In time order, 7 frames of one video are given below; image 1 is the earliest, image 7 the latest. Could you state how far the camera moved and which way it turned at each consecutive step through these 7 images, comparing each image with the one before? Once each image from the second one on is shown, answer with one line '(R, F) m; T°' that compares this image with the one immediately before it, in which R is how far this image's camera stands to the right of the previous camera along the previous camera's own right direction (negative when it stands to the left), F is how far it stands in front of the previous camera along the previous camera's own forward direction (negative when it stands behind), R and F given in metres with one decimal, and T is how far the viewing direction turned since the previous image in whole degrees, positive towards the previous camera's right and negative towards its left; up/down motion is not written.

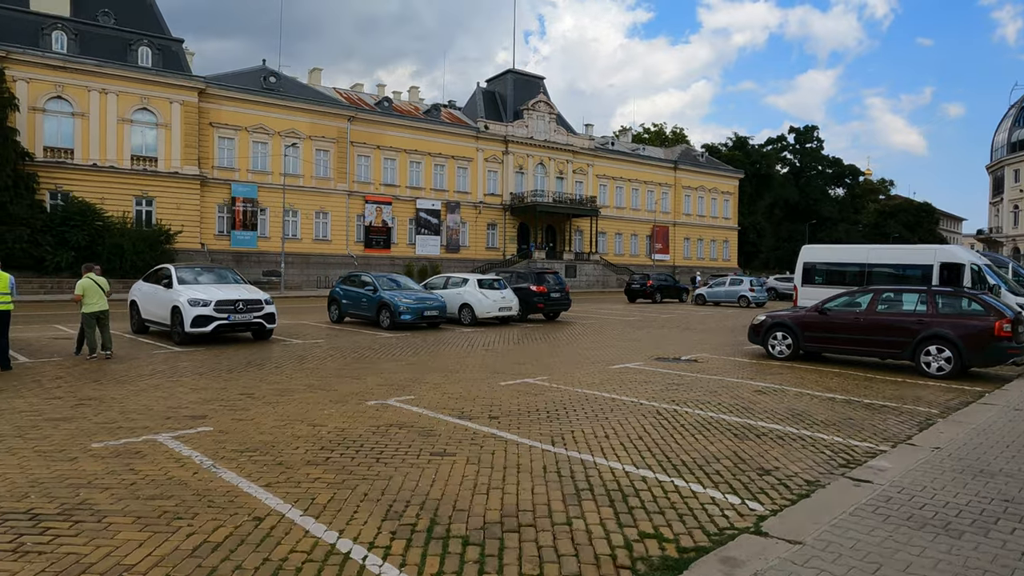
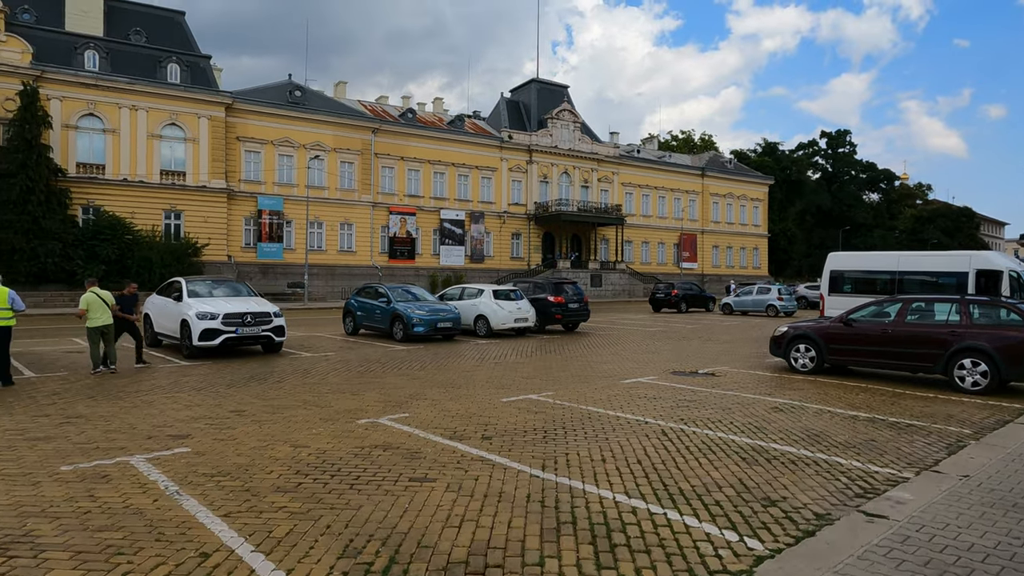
(+0.4, +0.4) m; -3°
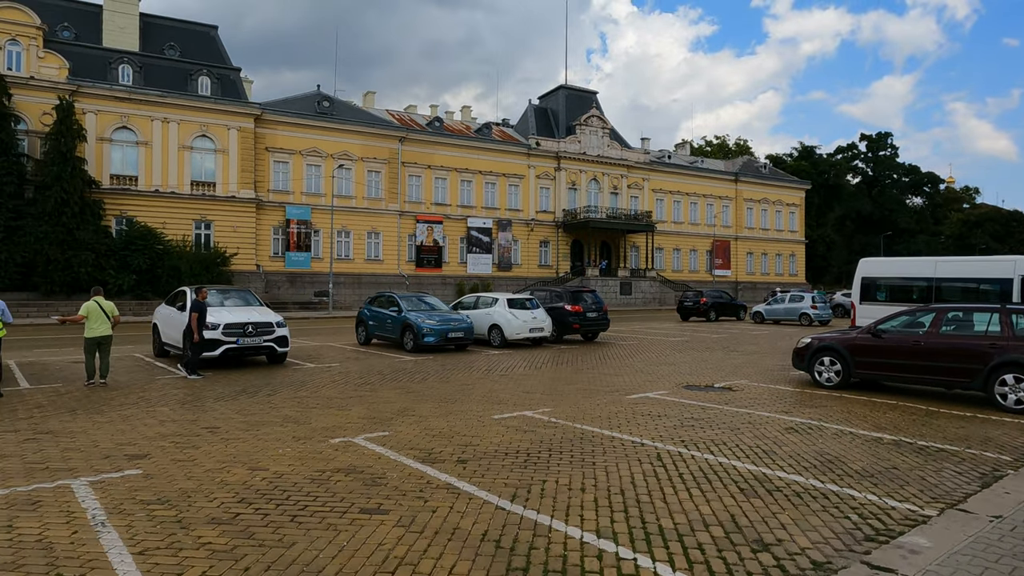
(+0.6, +0.6) m; -3°
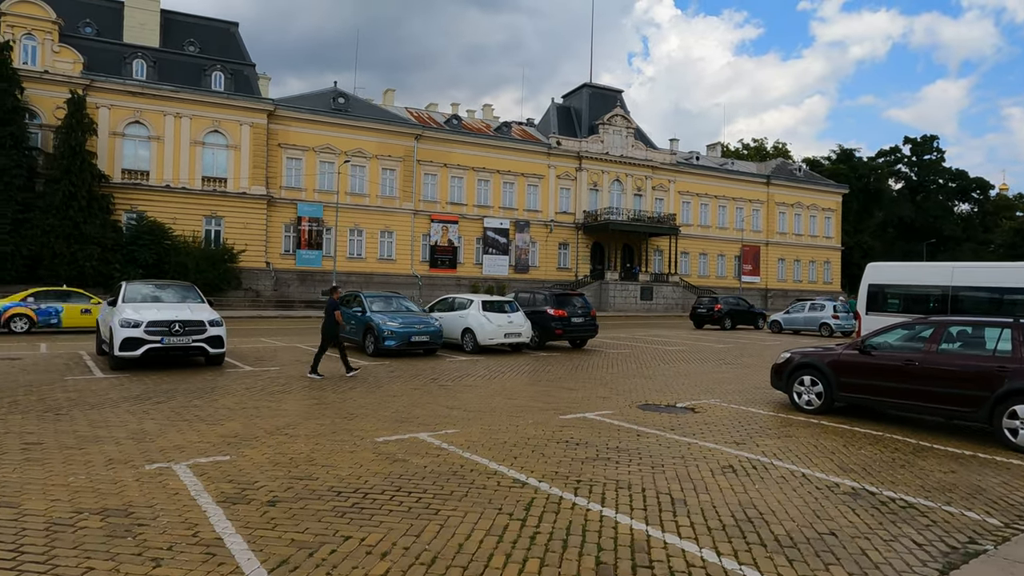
(+1.6, +1.5) m; -3°
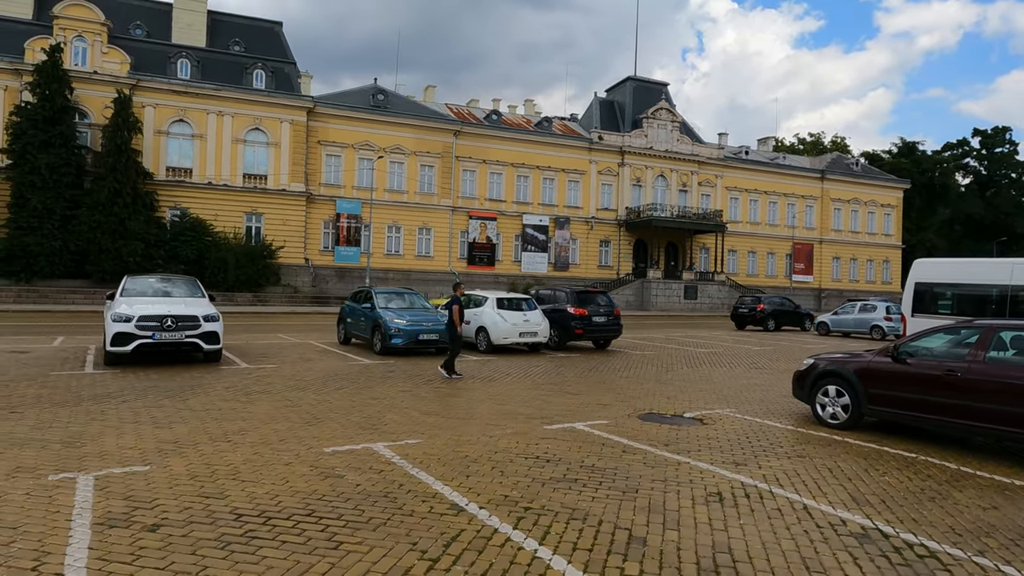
(+0.8, +0.9) m; -4°
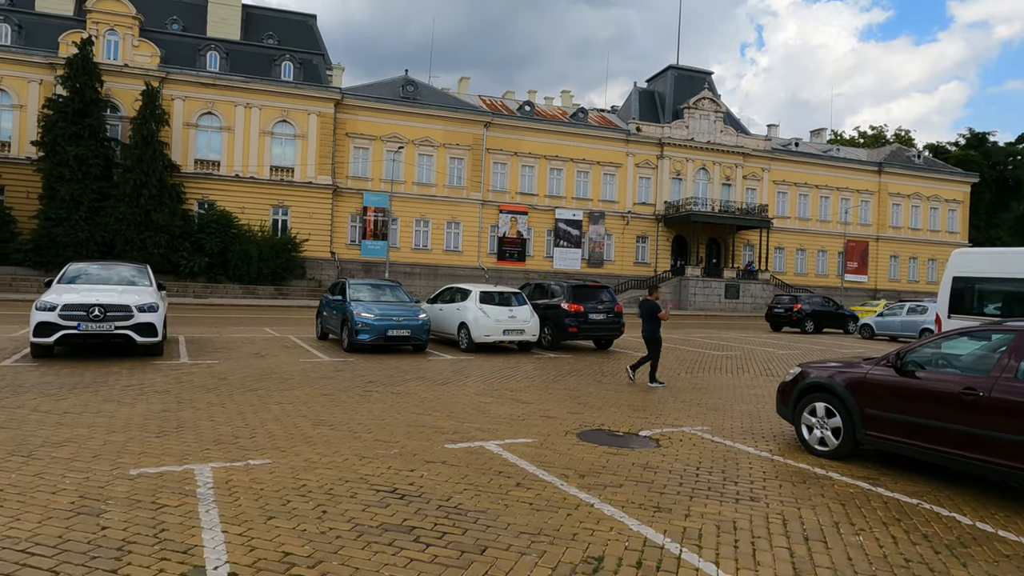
(+1.5, +1.6) m; -4°
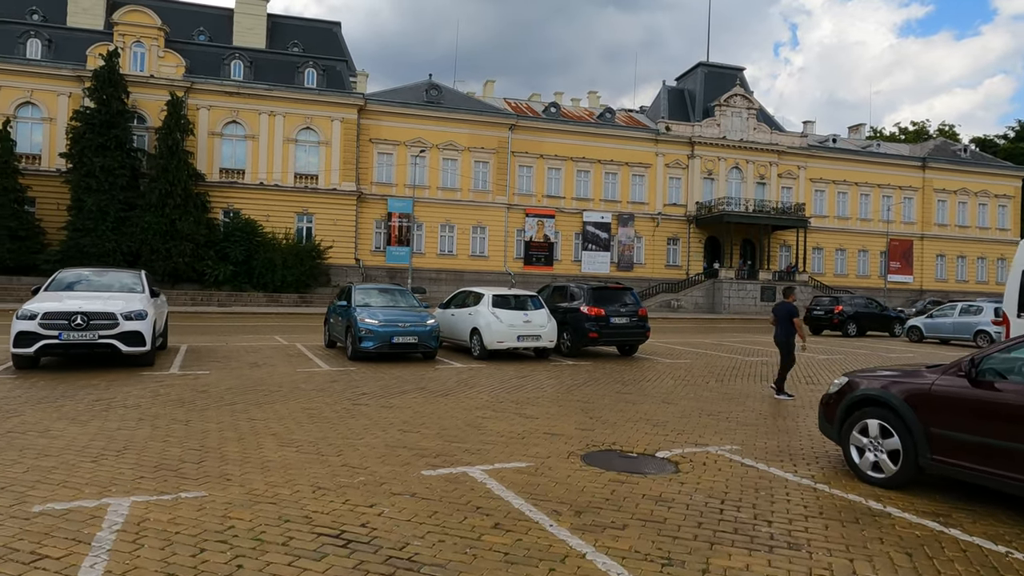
(+0.4, +1.0) m; -3°
